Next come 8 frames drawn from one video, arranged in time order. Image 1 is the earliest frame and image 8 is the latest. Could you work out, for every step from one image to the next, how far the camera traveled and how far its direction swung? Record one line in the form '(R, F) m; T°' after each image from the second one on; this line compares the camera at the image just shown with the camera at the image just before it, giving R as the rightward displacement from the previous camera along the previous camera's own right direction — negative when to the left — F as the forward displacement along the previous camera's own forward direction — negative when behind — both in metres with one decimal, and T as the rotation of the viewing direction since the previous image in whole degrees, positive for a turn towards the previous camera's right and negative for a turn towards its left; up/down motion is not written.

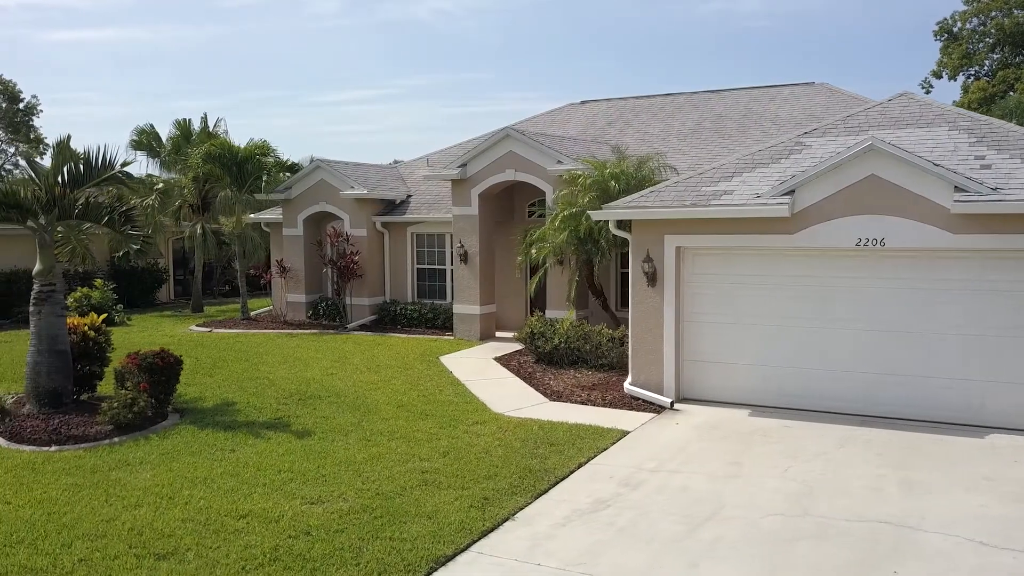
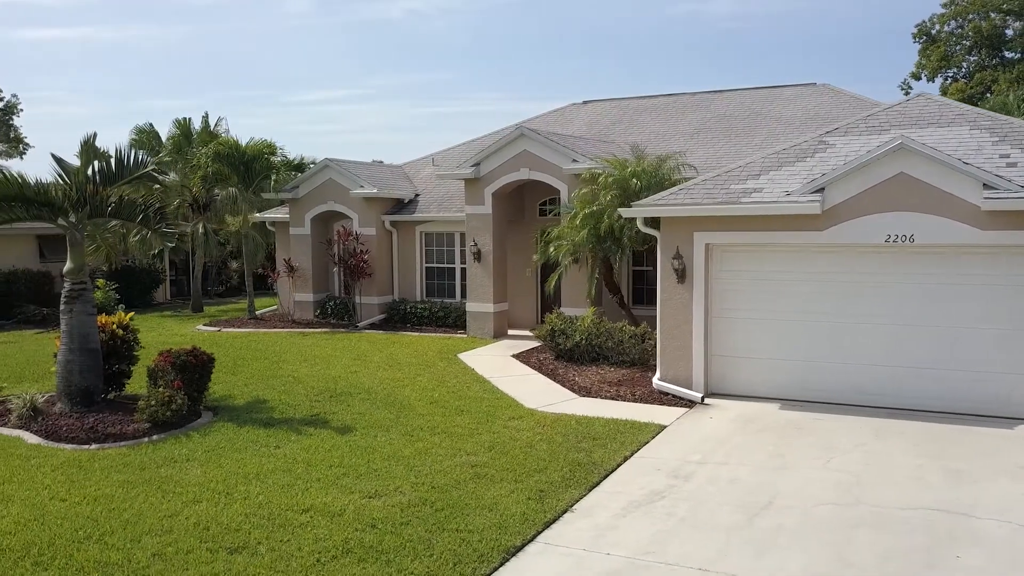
(-0.7, -0.1) m; +2°
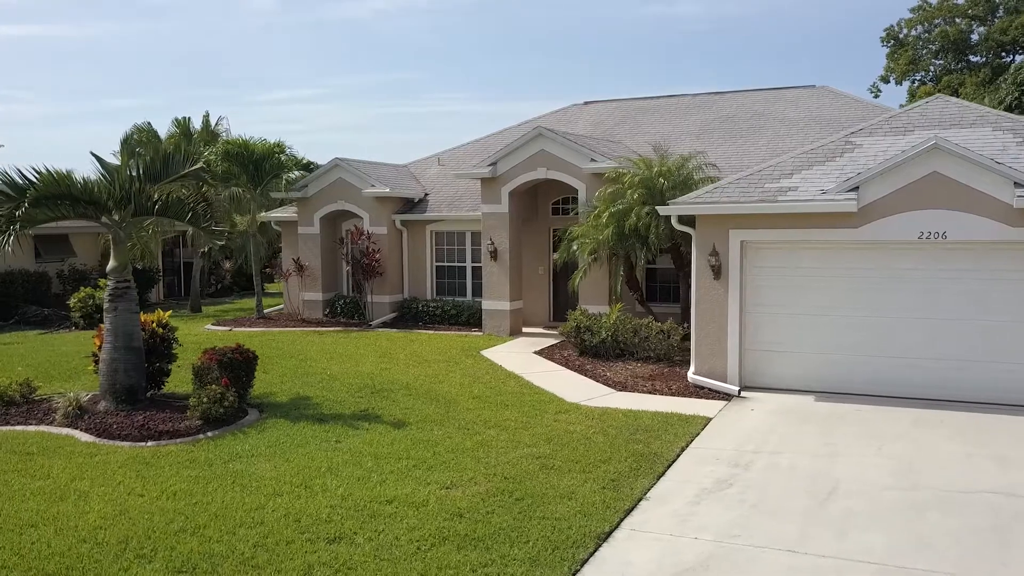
(-0.9, -0.2) m; +2°
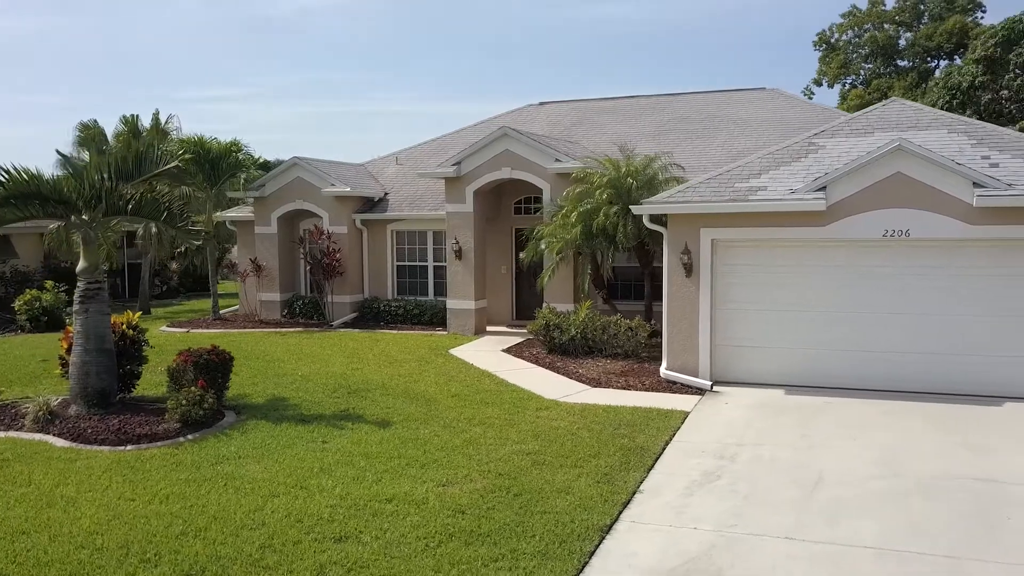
(-0.5, -0.1) m; +4°
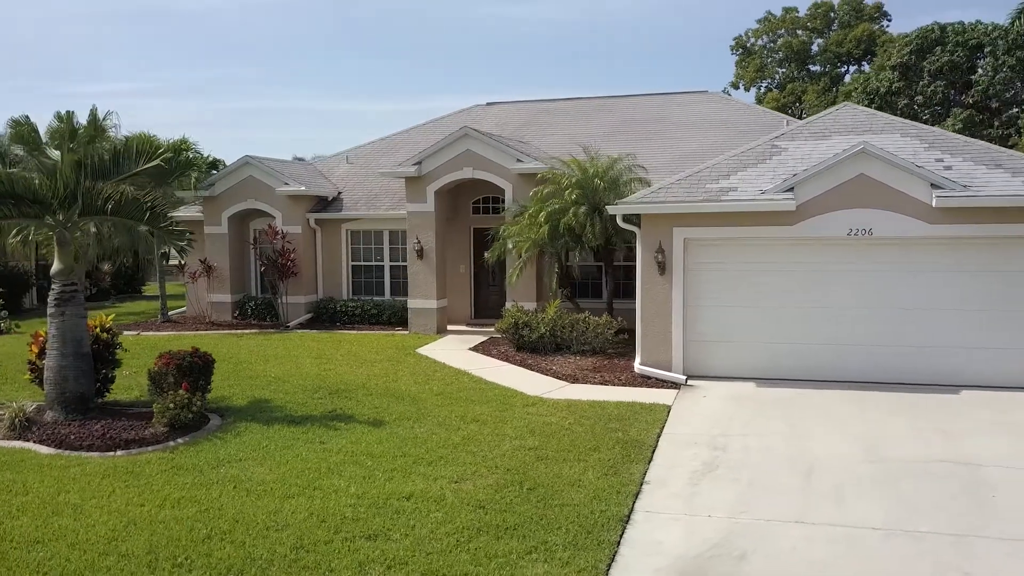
(-0.8, -0.1) m; +5°
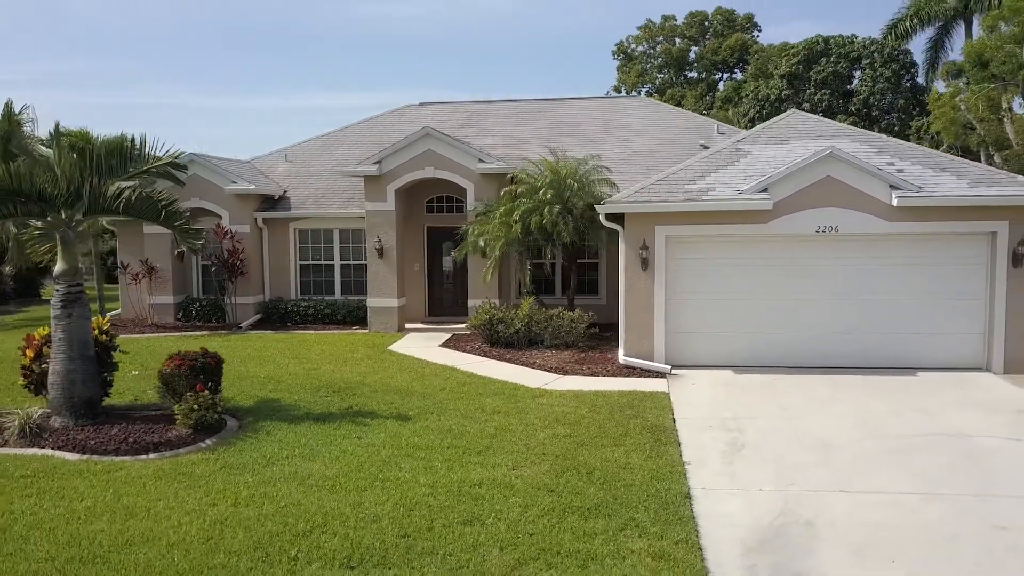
(-1.7, -0.2) m; +8°
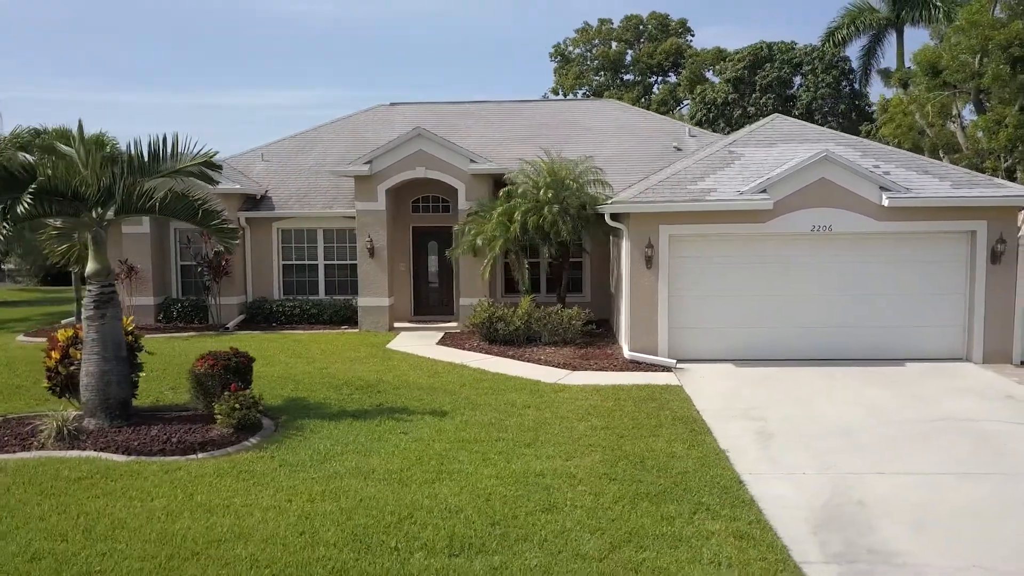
(-1.2, -0.2) m; +5°
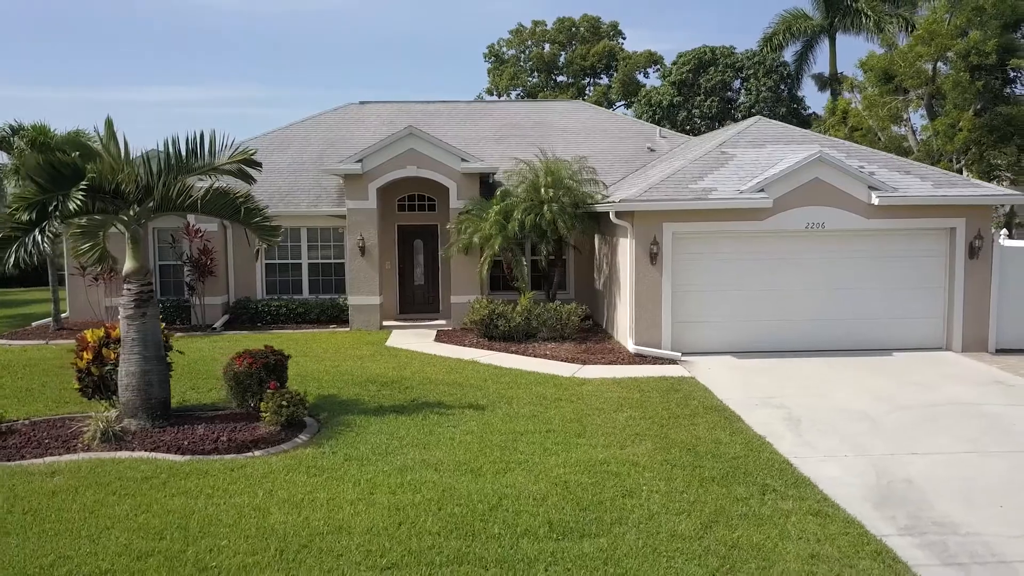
(-1.3, -0.2) m; +5°
